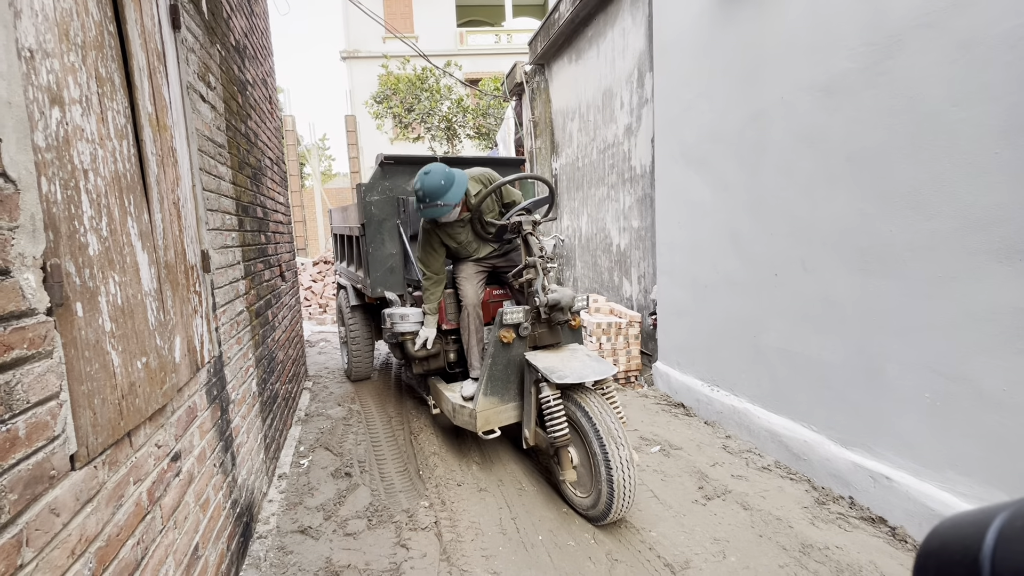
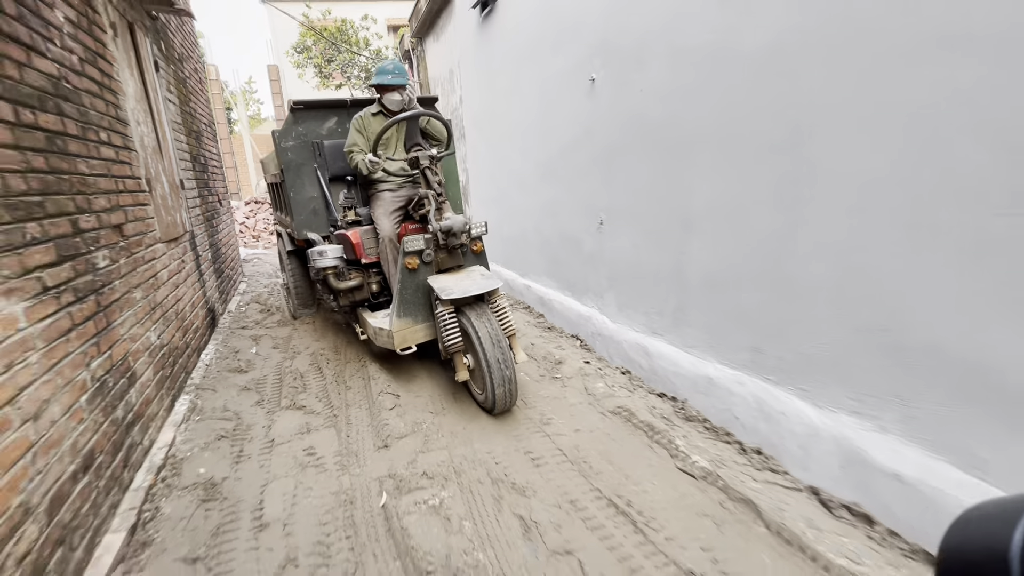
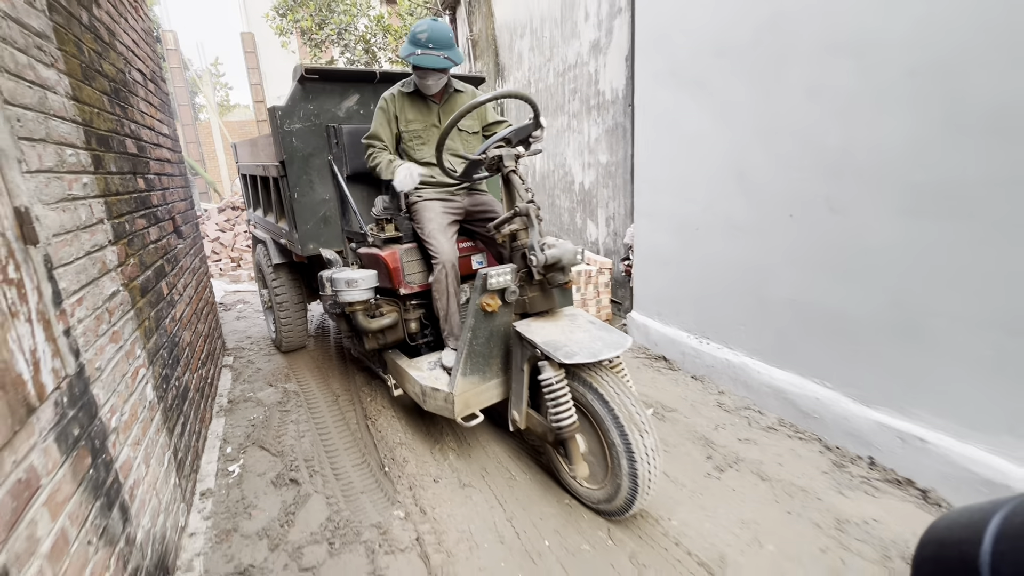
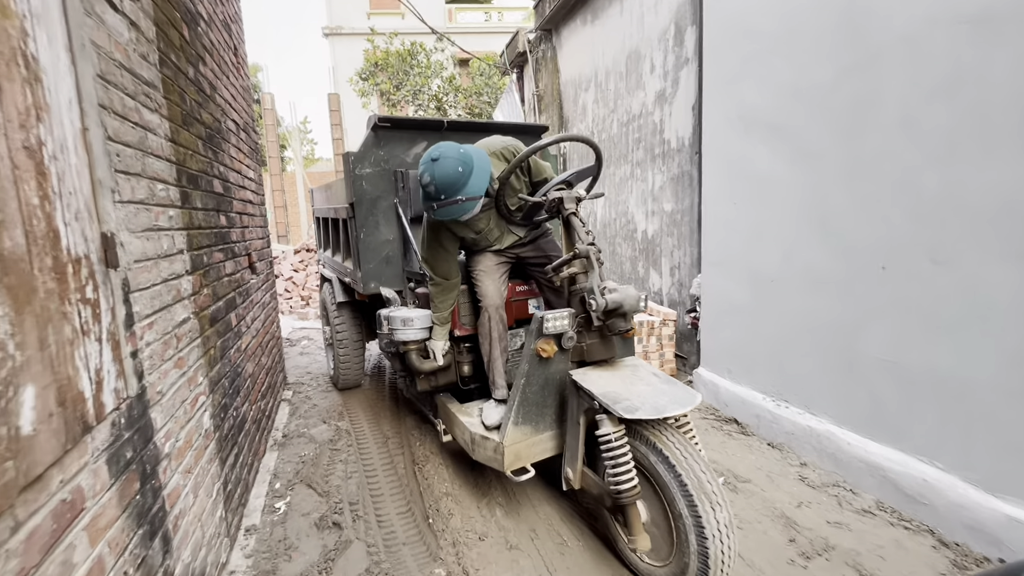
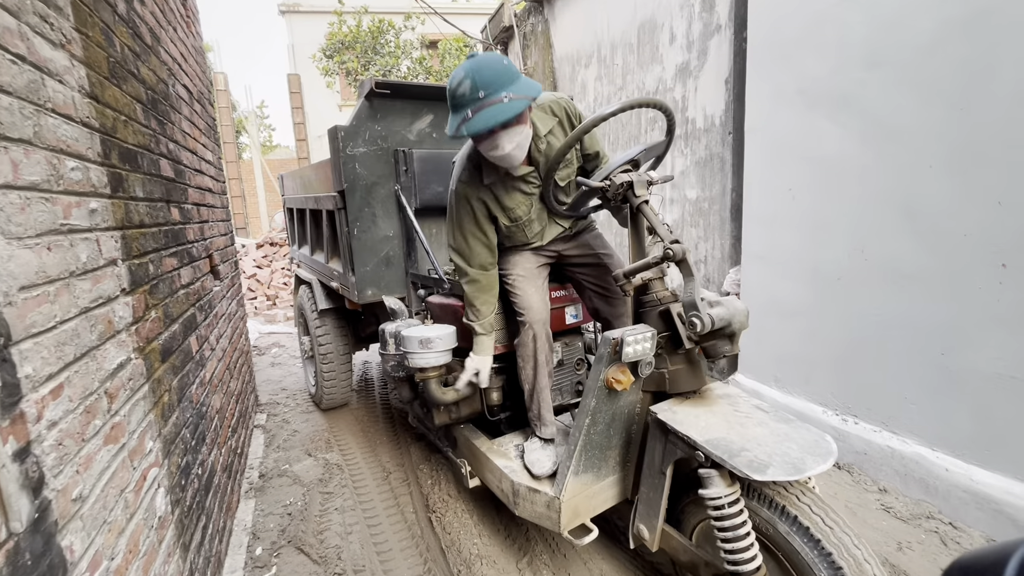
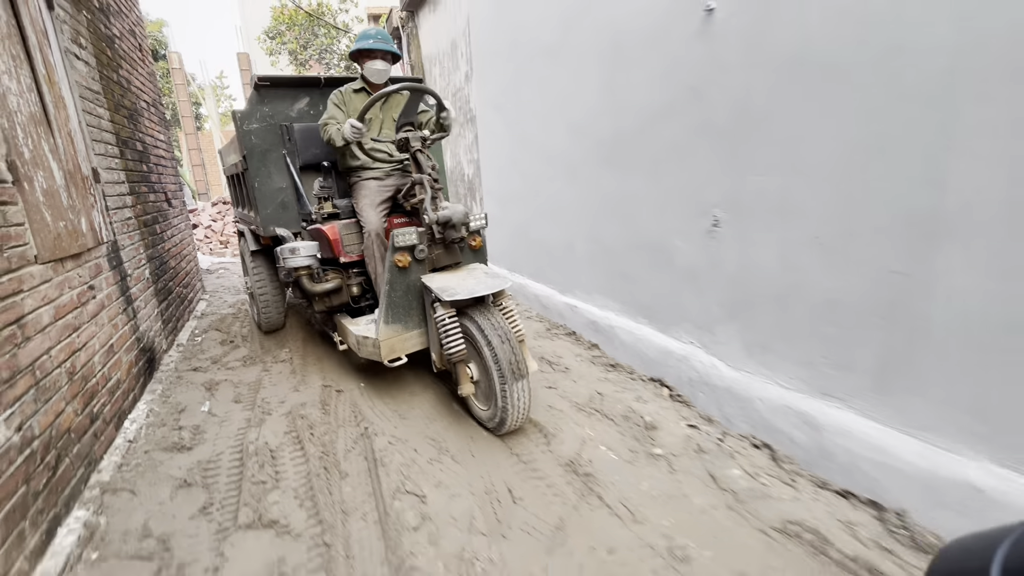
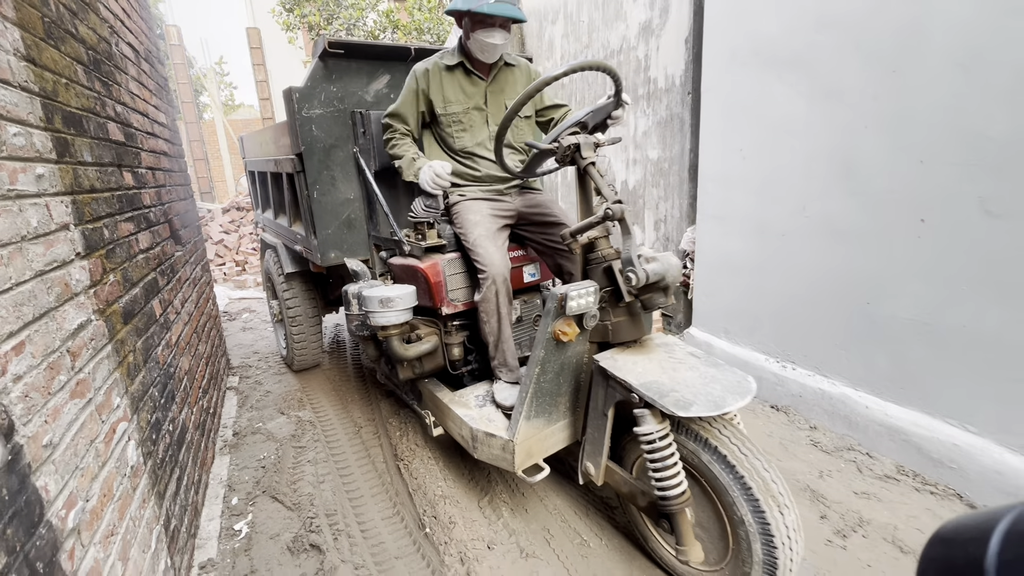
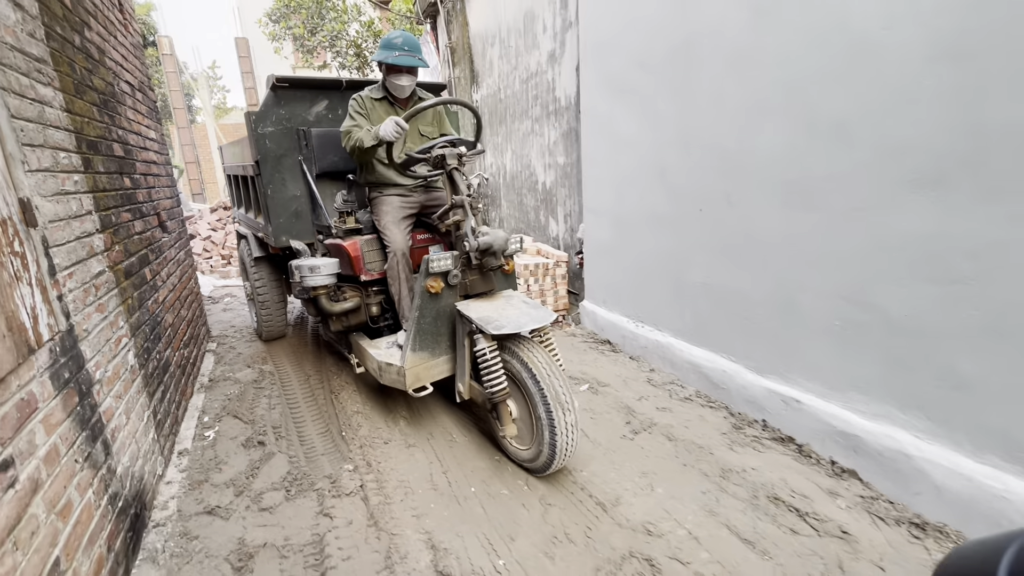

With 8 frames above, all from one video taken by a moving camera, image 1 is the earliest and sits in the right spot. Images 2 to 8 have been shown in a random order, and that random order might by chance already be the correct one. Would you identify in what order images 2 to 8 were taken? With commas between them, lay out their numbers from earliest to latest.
4, 5, 7, 3, 8, 6, 2
